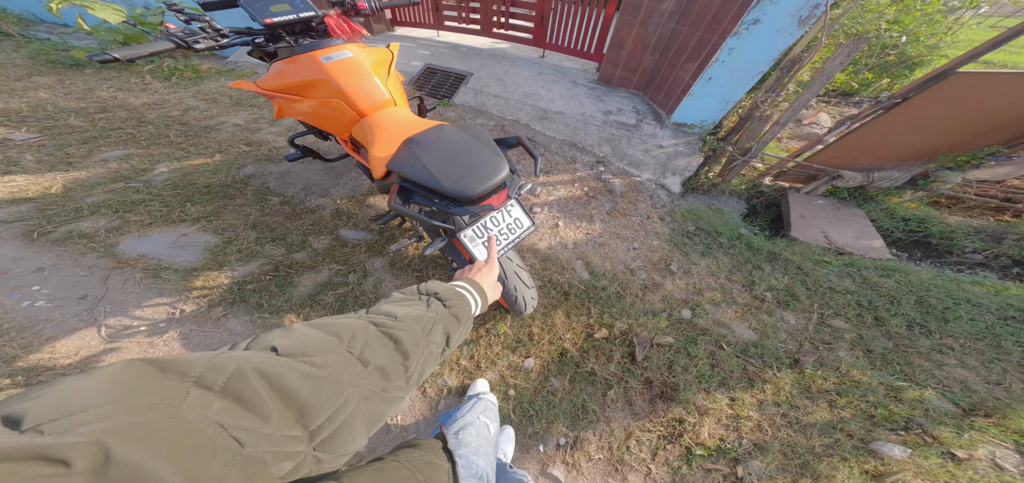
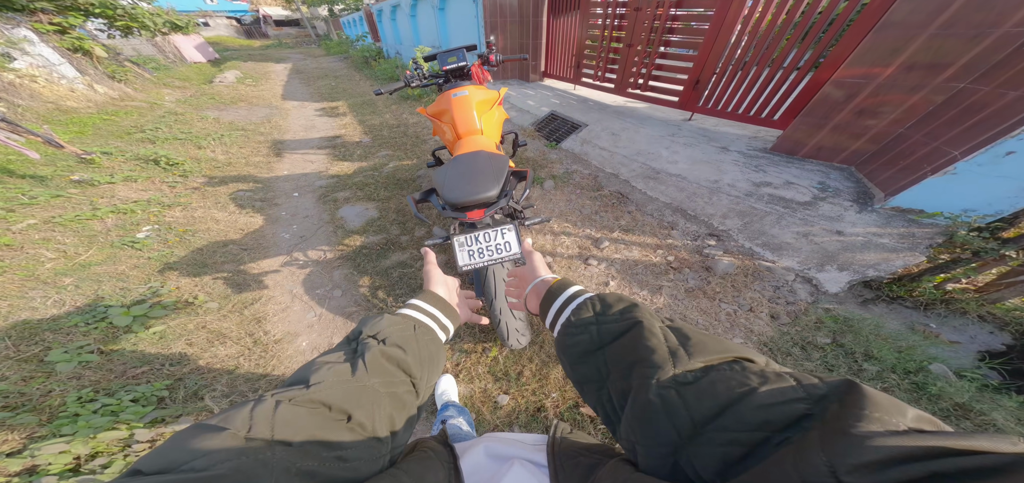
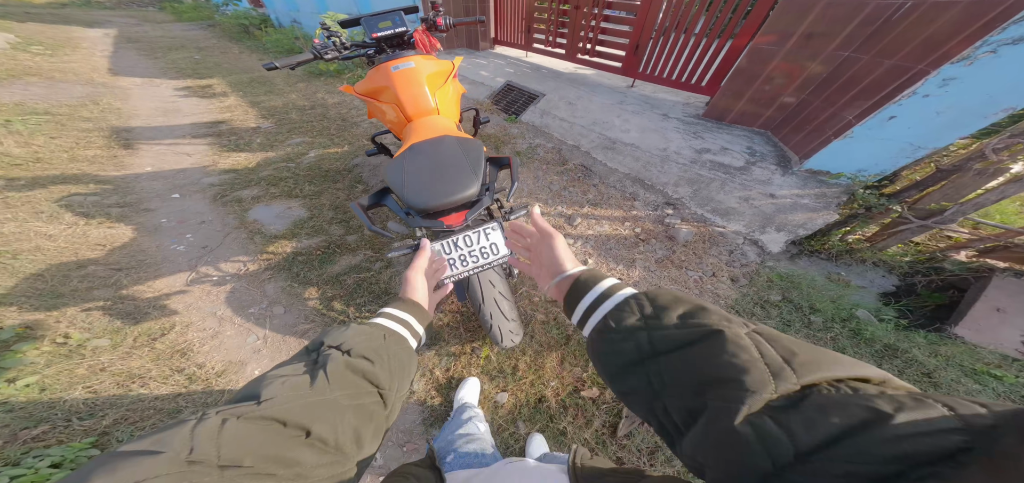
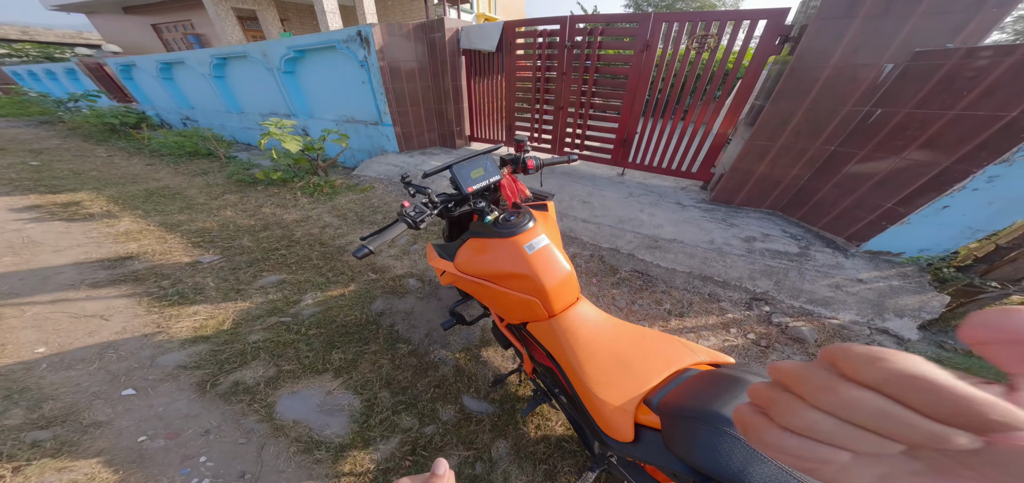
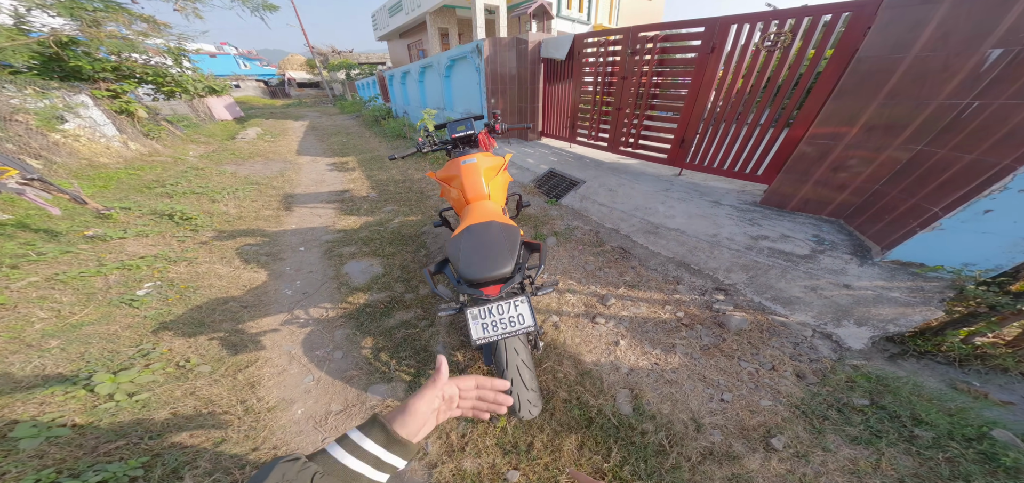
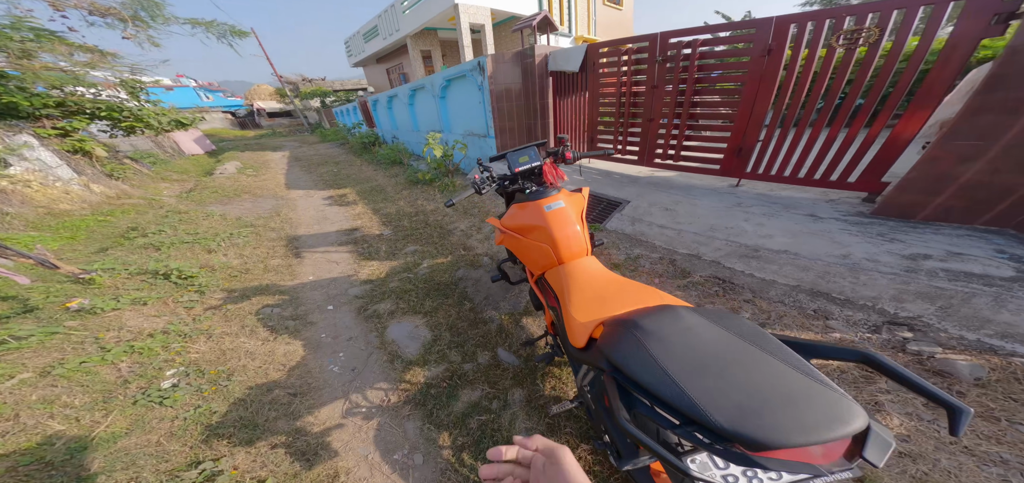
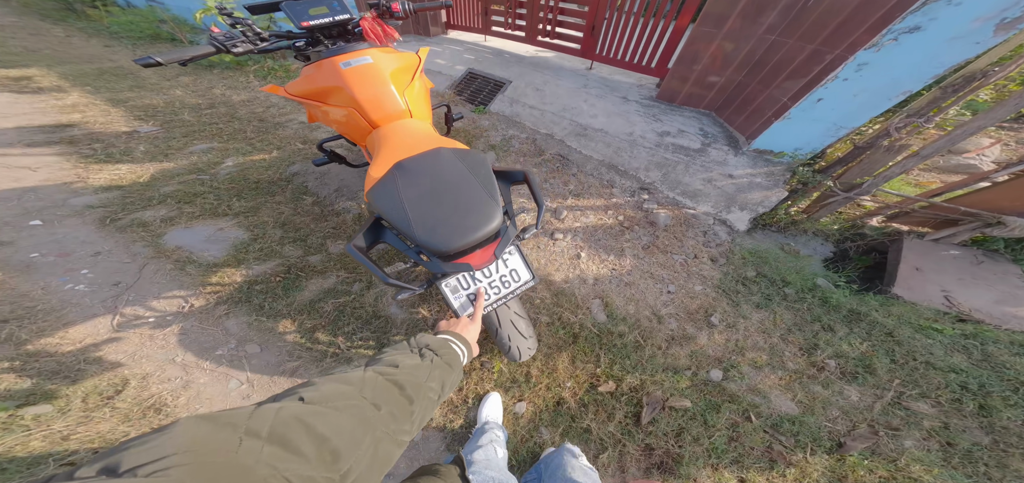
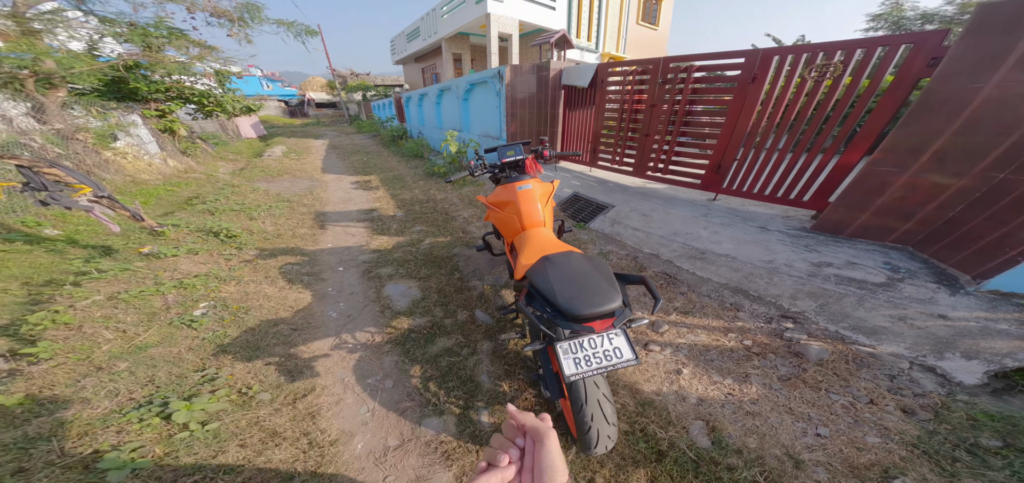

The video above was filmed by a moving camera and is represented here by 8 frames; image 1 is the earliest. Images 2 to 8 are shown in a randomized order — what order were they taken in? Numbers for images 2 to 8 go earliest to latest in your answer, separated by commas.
7, 3, 2, 5, 8, 6, 4
